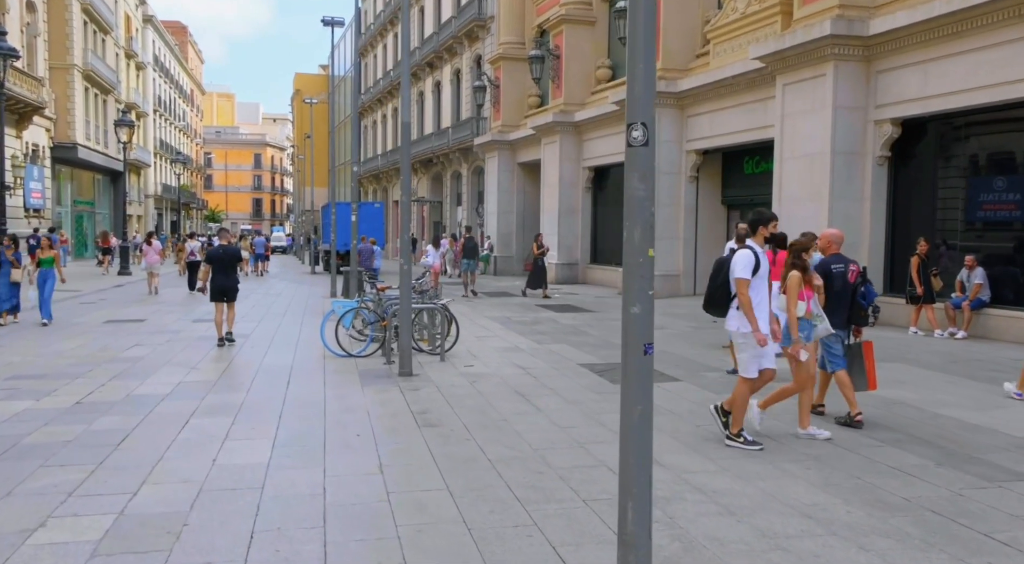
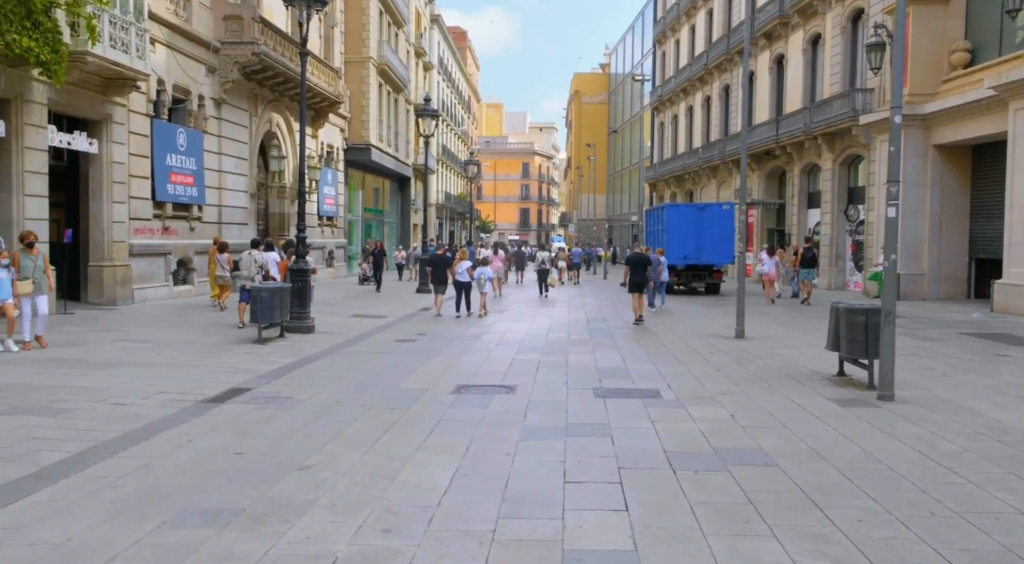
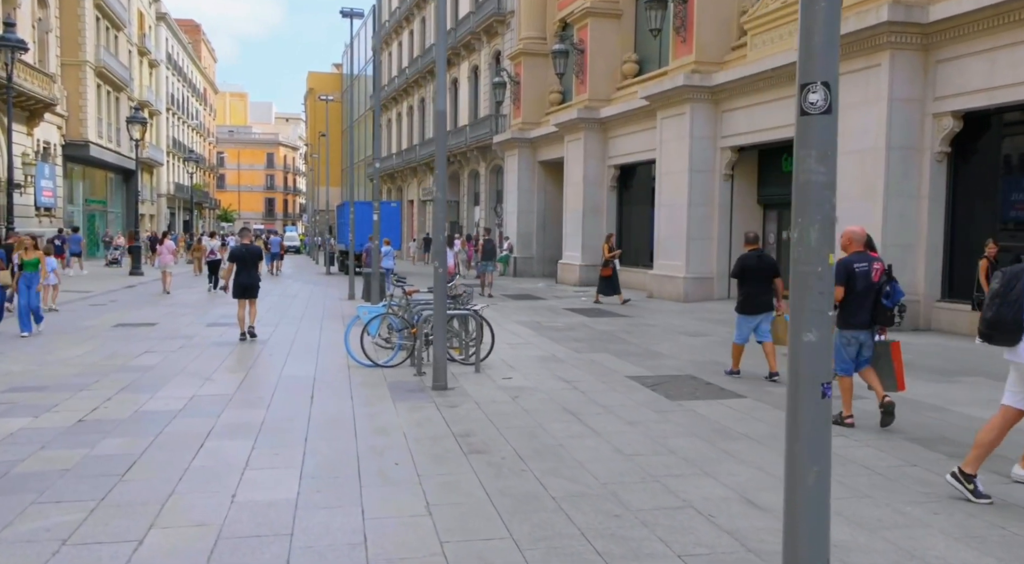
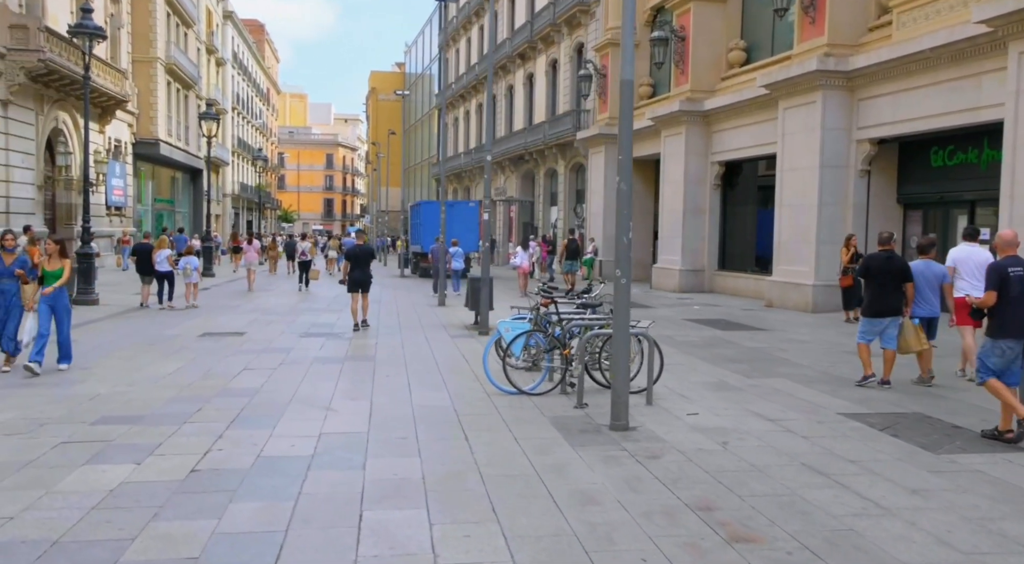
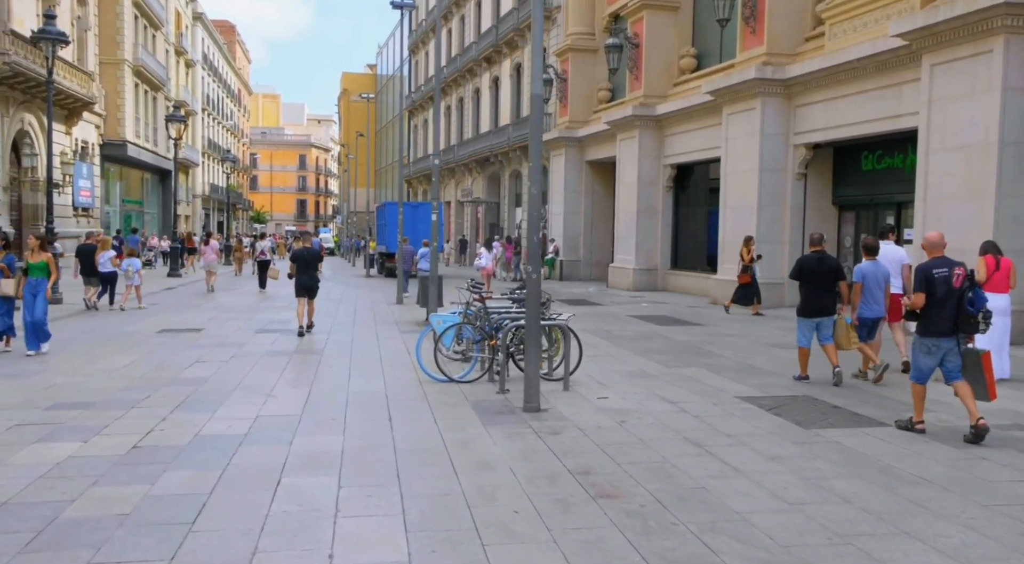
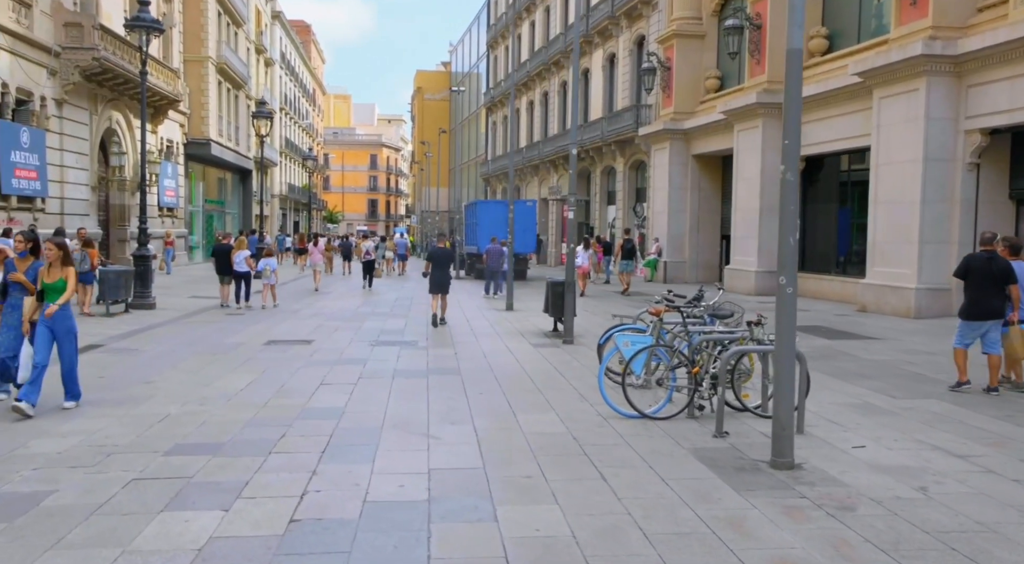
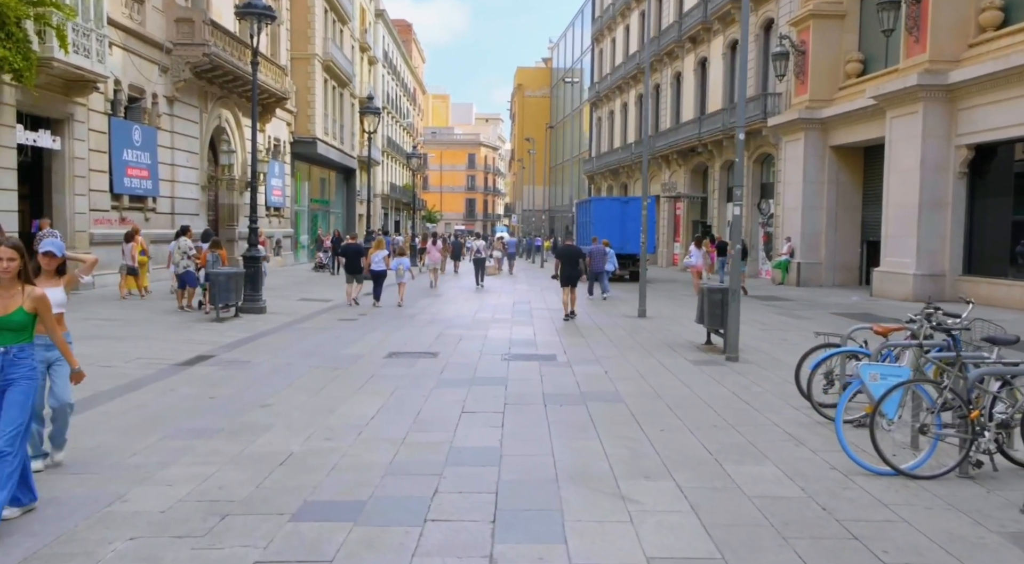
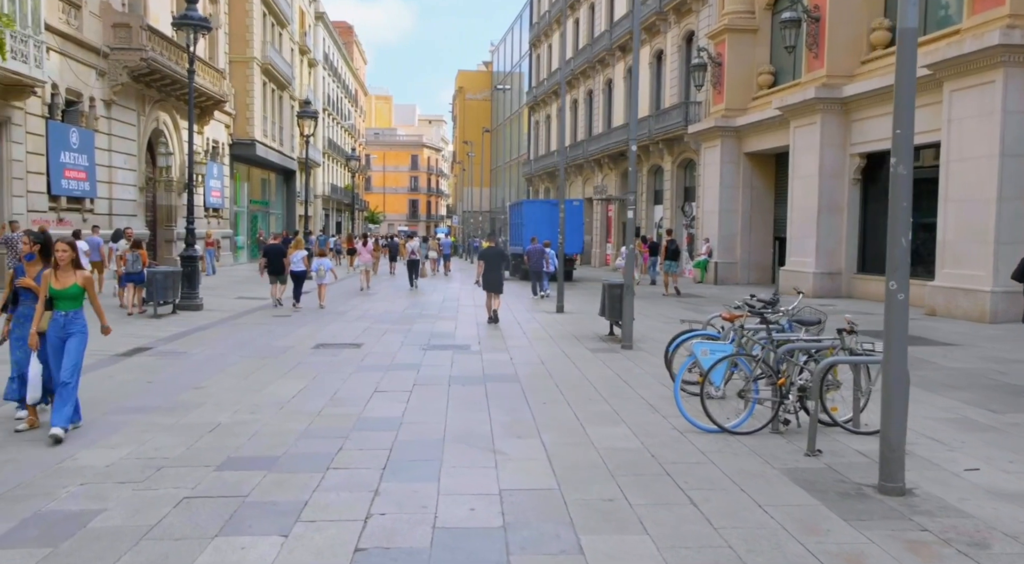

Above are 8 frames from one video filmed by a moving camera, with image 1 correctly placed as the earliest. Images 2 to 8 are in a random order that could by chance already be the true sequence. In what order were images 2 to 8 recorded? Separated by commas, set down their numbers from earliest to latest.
3, 5, 4, 6, 8, 7, 2
